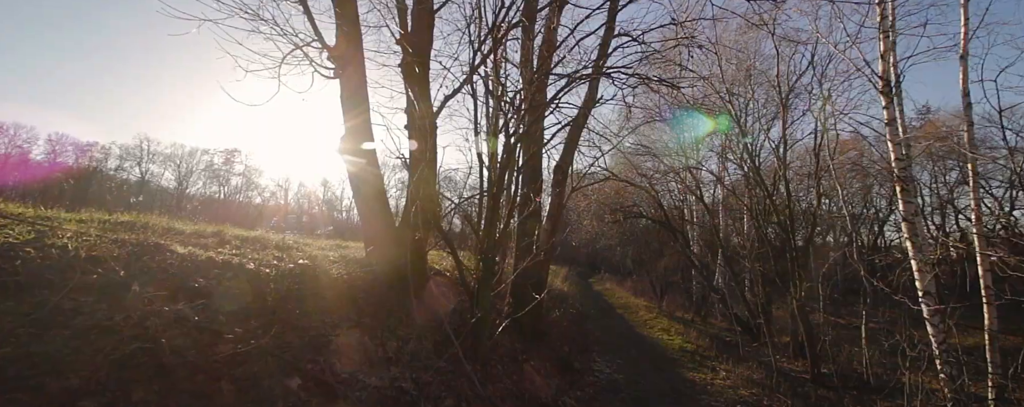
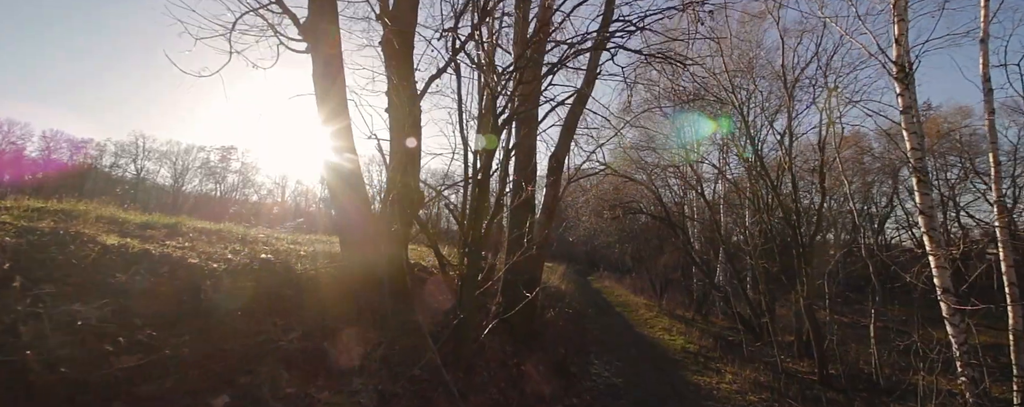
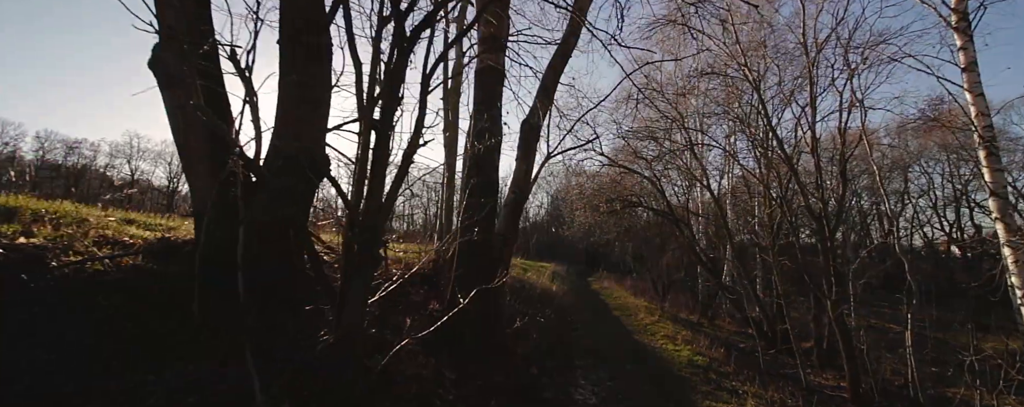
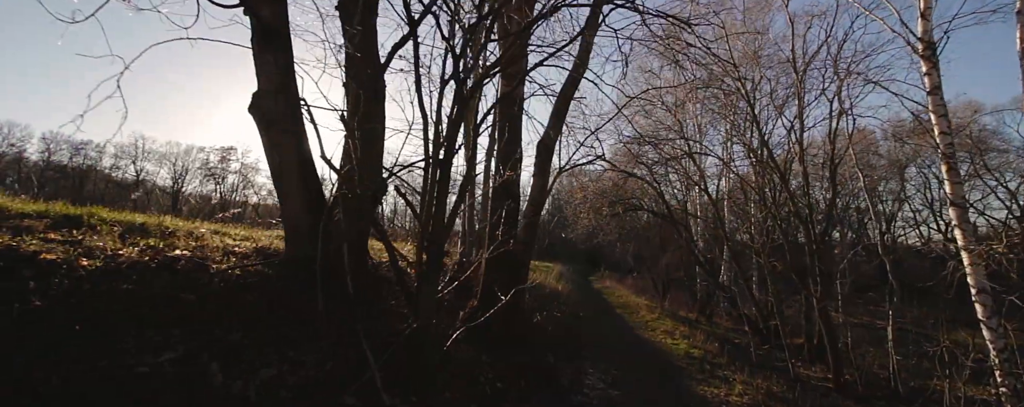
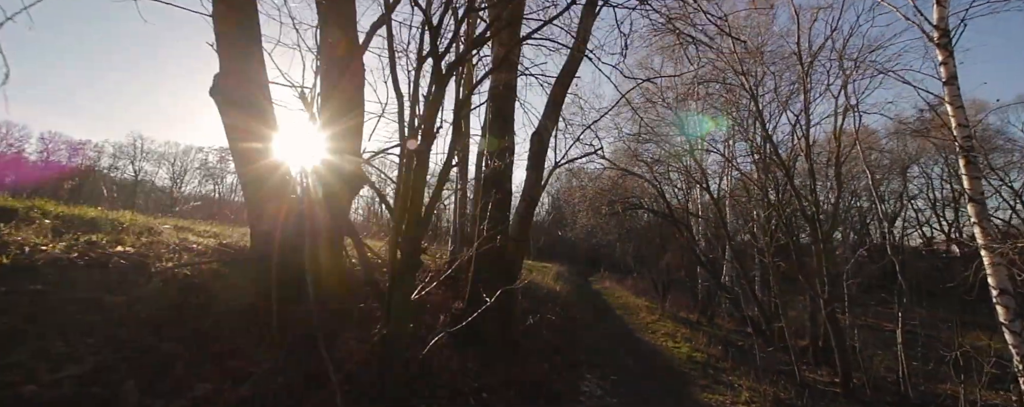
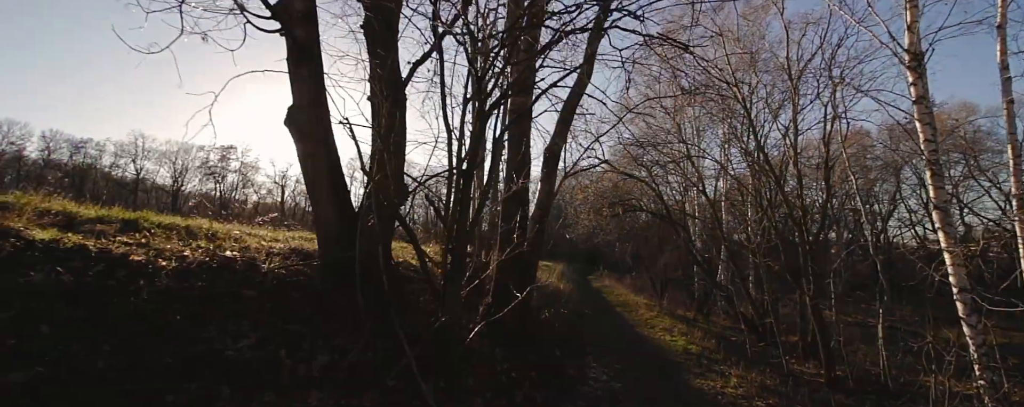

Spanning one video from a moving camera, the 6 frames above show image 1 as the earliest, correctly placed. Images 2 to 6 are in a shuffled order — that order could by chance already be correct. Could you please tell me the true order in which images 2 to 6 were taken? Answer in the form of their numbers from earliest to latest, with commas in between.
2, 6, 4, 5, 3
